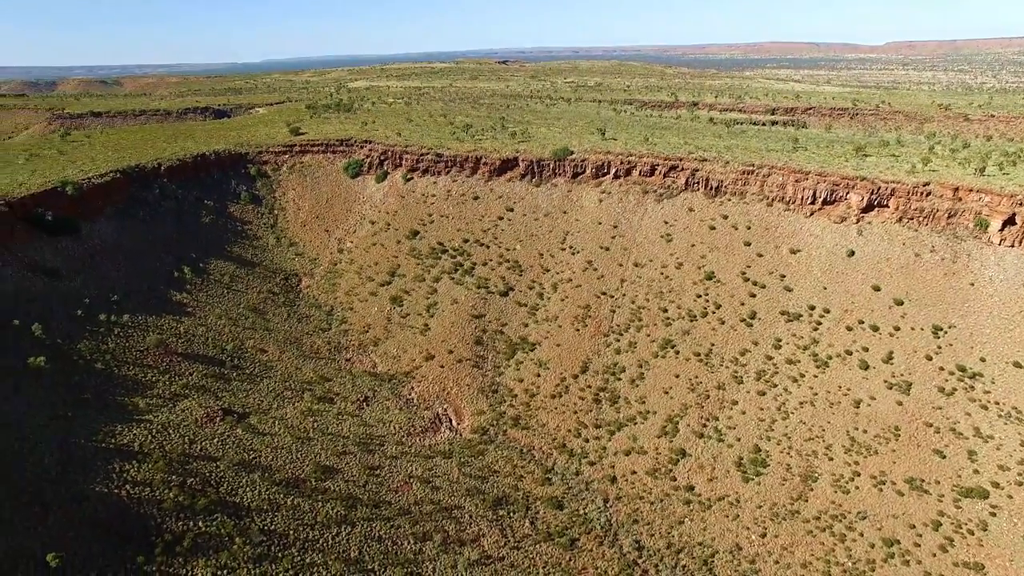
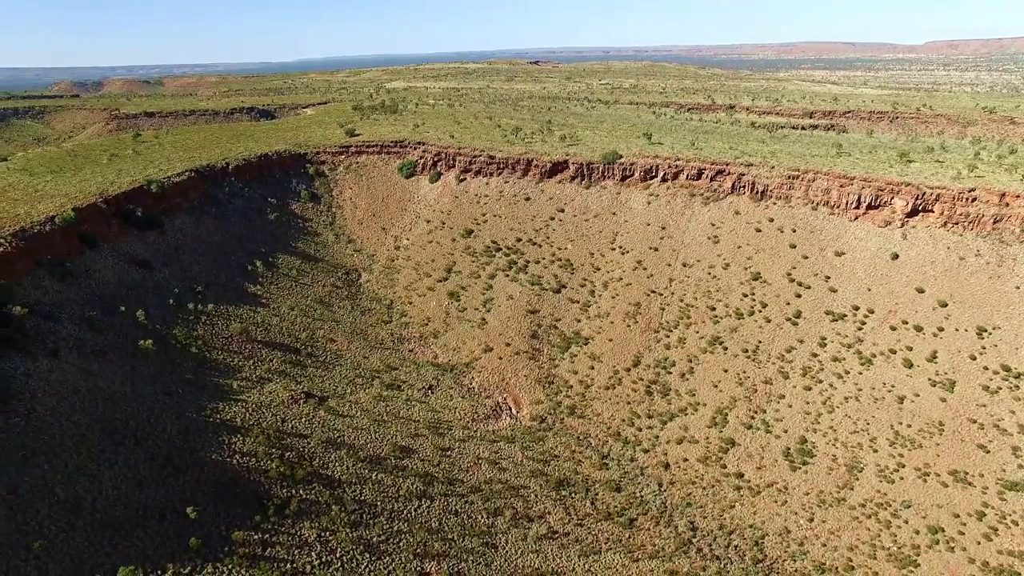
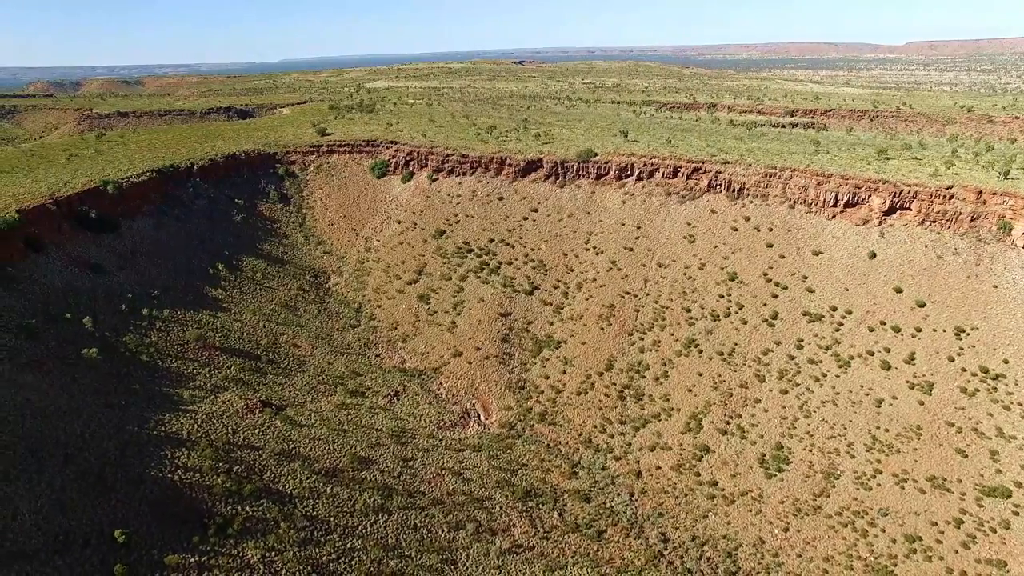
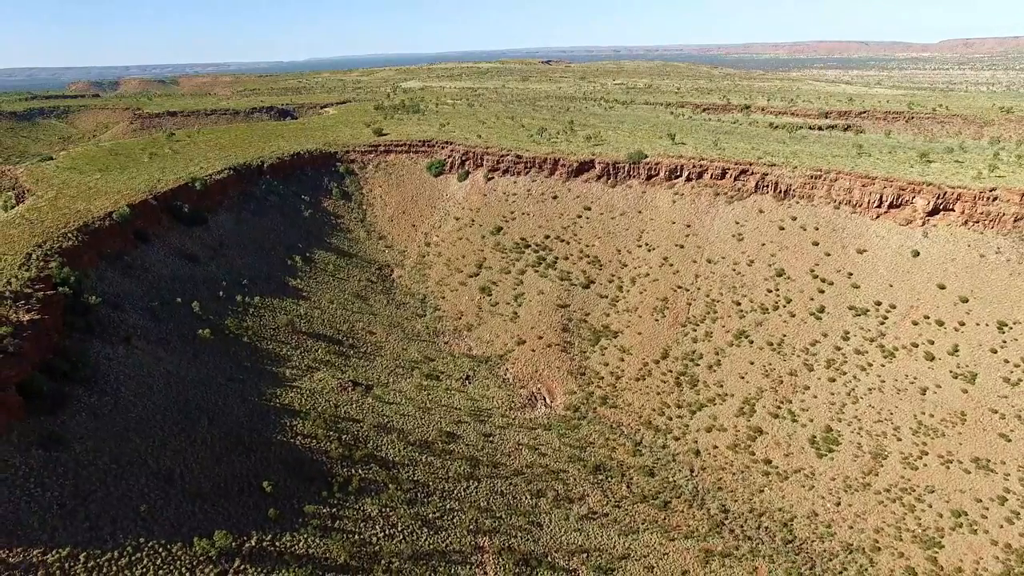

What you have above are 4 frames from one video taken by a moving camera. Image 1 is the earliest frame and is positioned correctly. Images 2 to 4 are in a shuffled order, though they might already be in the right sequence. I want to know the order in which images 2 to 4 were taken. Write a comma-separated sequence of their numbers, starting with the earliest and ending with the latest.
3, 2, 4
